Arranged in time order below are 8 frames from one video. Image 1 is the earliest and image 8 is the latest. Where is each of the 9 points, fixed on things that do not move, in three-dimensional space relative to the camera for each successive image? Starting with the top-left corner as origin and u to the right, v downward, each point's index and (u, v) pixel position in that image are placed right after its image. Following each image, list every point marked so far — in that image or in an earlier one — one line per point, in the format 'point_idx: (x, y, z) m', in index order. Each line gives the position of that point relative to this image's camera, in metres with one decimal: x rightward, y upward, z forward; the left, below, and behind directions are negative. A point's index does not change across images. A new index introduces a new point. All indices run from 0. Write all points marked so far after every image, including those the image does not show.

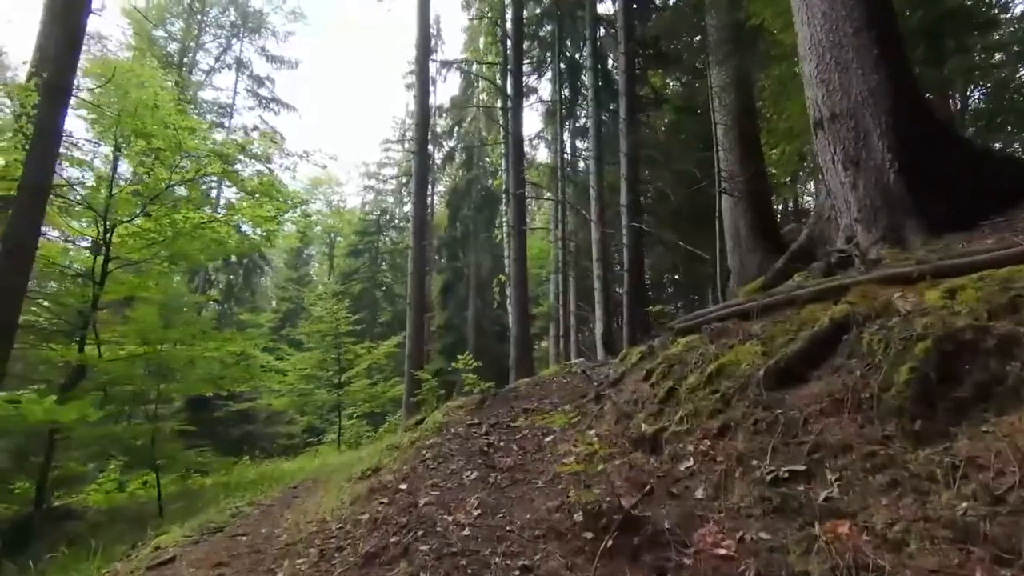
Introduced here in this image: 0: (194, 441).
0: (-7.5, -3.6, +16.1) m
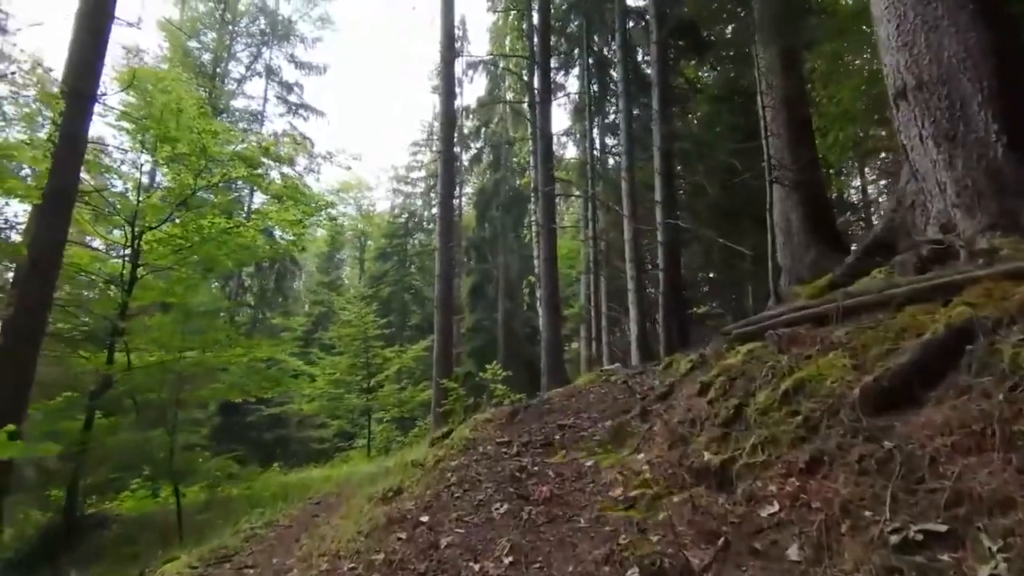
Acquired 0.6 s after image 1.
0: (-6.7, -3.8, +16.0) m
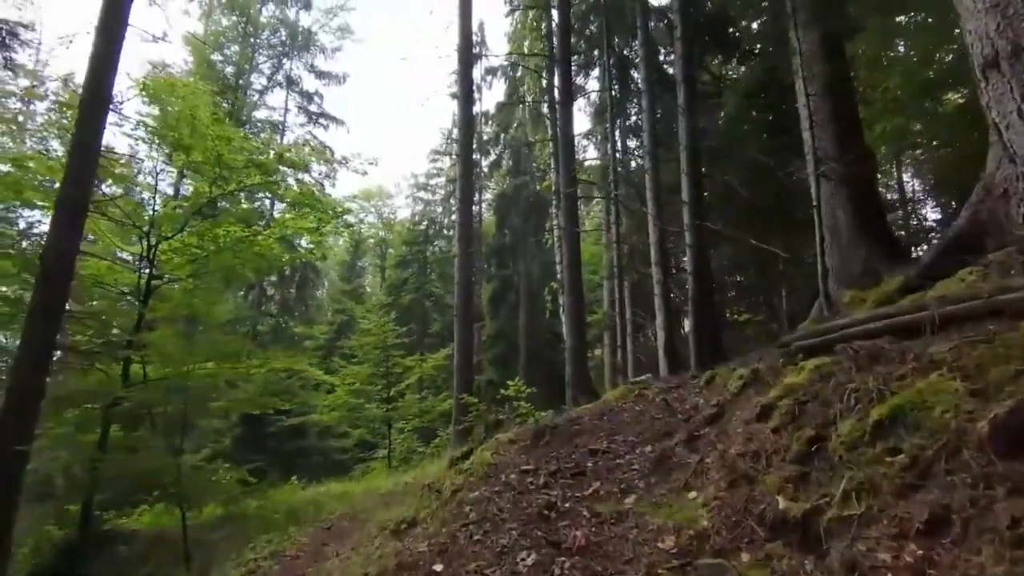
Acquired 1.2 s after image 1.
0: (-6.2, -4.0, +15.8) m
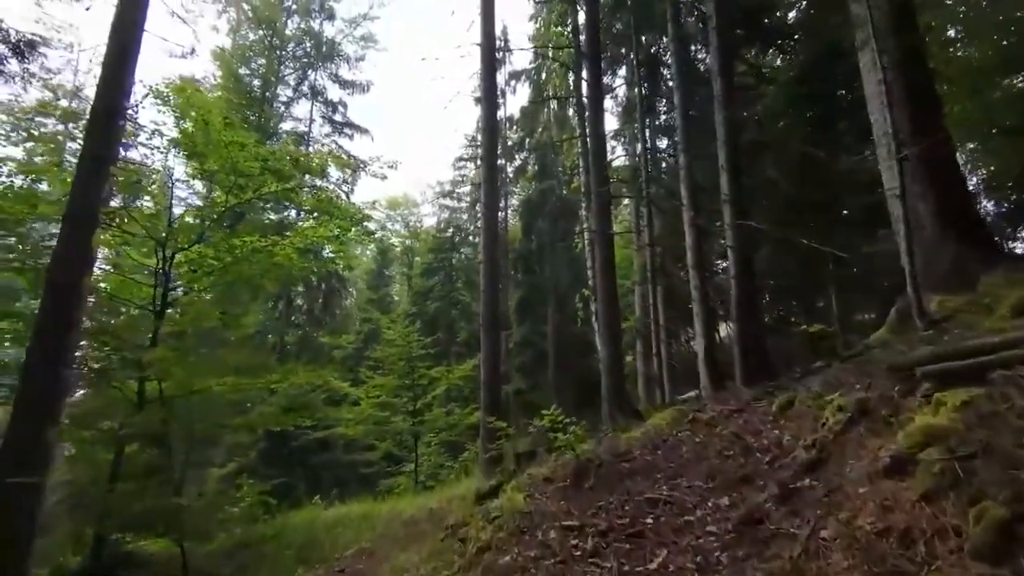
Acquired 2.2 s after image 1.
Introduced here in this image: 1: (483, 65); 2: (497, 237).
0: (-5.5, -4.2, +15.4) m
1: (-0.6, +4.3, +13.1) m
2: (-0.3, +0.9, +12.3) m
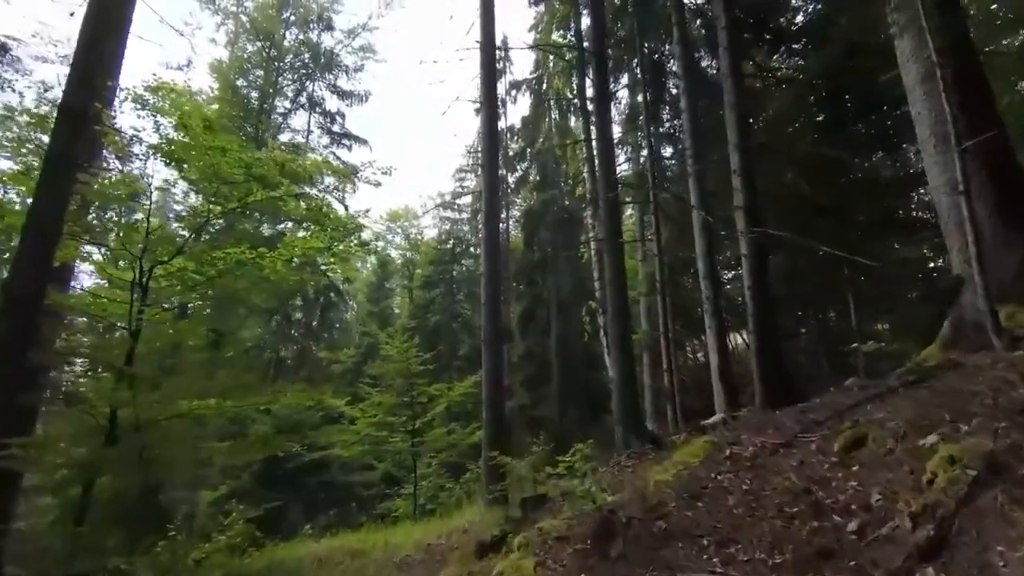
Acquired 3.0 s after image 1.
0: (-5.4, -4.6, +14.8) m
1: (-0.6, +4.1, +12.6) m
2: (-0.2, +0.6, +11.7) m
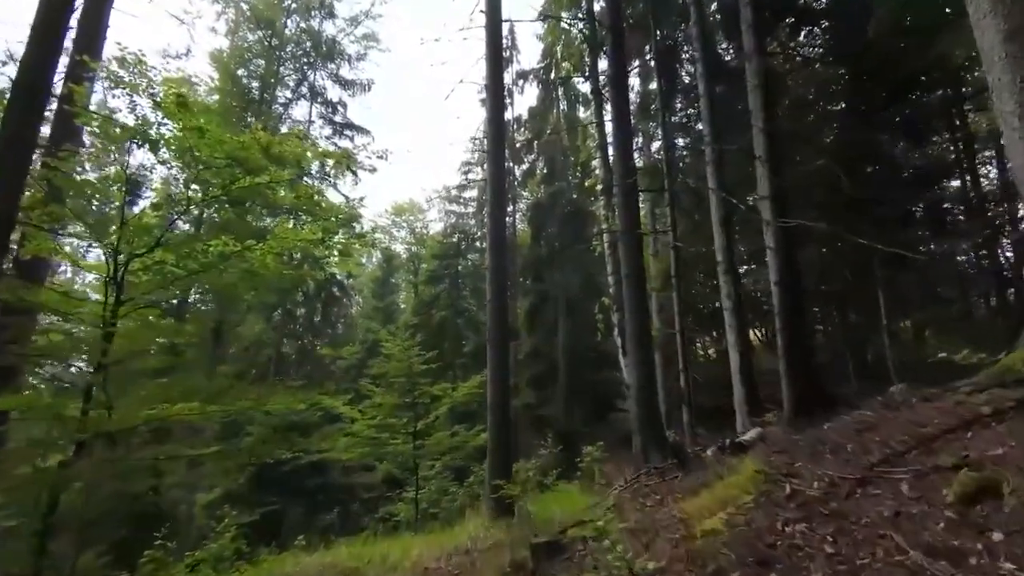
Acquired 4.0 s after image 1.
0: (-5.3, -4.4, +14.2) m
1: (-0.4, +4.2, +11.9) m
2: (-0.1, +0.7, +11.0) m
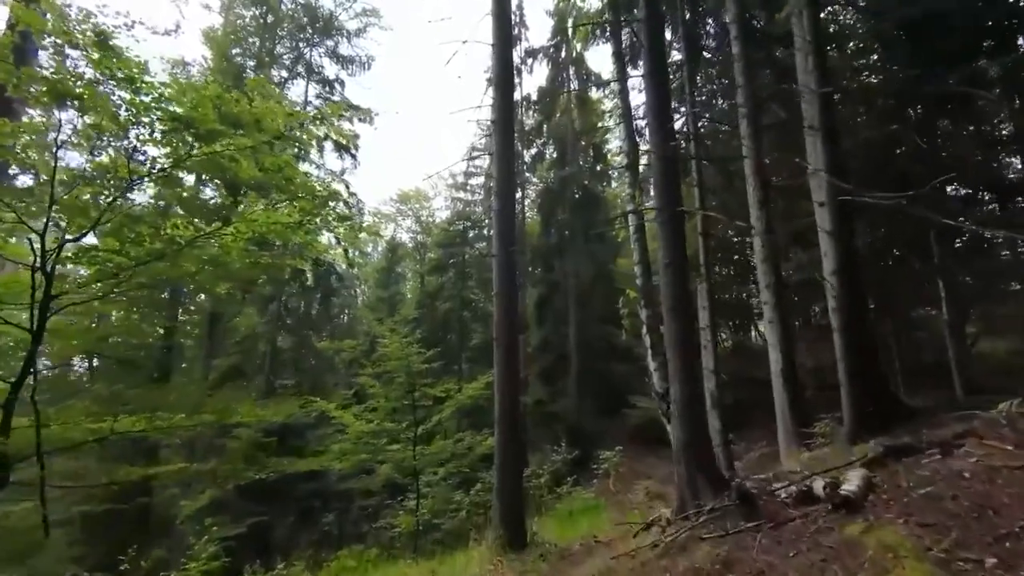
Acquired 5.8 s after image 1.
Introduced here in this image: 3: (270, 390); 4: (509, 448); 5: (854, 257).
0: (-5.1, -4.3, +13.0) m
1: (-0.3, +4.3, +10.5) m
2: (0.0, +0.9, +9.7) m
3: (-6.1, -2.6, +17.2) m
4: (-0.1, -2.1, +9.2) m
5: (+3.9, +0.4, +7.8) m
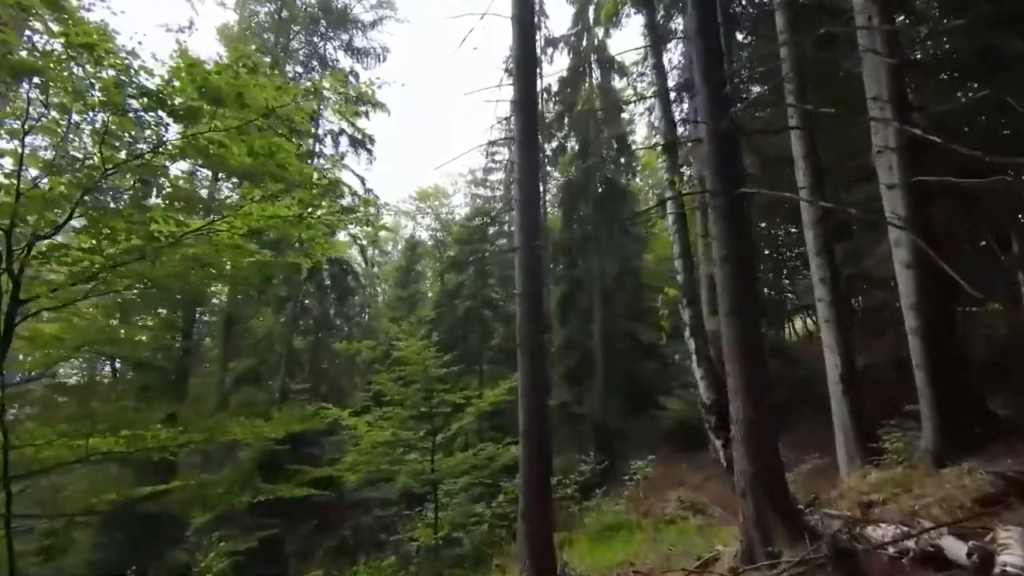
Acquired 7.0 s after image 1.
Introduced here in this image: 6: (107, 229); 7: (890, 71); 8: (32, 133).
0: (-4.6, -4.3, +12.3) m
1: (0.0, +4.3, +9.7) m
2: (+0.3, +0.9, +8.8) m
3: (-5.6, -2.6, +16.6) m
4: (+0.3, -2.1, +8.3) m
5: (+4.2, +0.4, +6.8) m
6: (-3.7, +0.5, +6.4) m
7: (+4.0, +2.2, +7.2) m
8: (-3.9, +1.3, +5.5) m
